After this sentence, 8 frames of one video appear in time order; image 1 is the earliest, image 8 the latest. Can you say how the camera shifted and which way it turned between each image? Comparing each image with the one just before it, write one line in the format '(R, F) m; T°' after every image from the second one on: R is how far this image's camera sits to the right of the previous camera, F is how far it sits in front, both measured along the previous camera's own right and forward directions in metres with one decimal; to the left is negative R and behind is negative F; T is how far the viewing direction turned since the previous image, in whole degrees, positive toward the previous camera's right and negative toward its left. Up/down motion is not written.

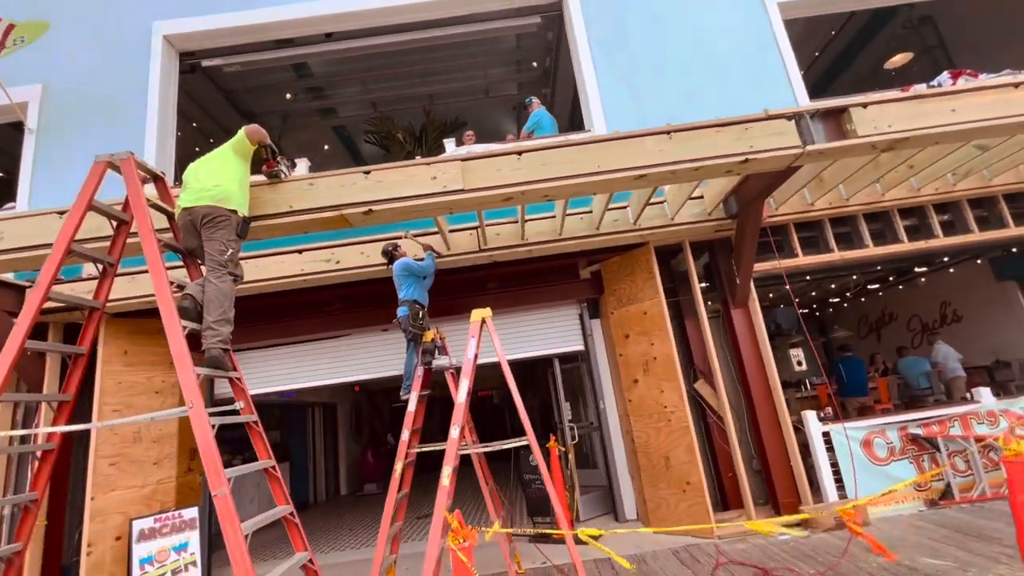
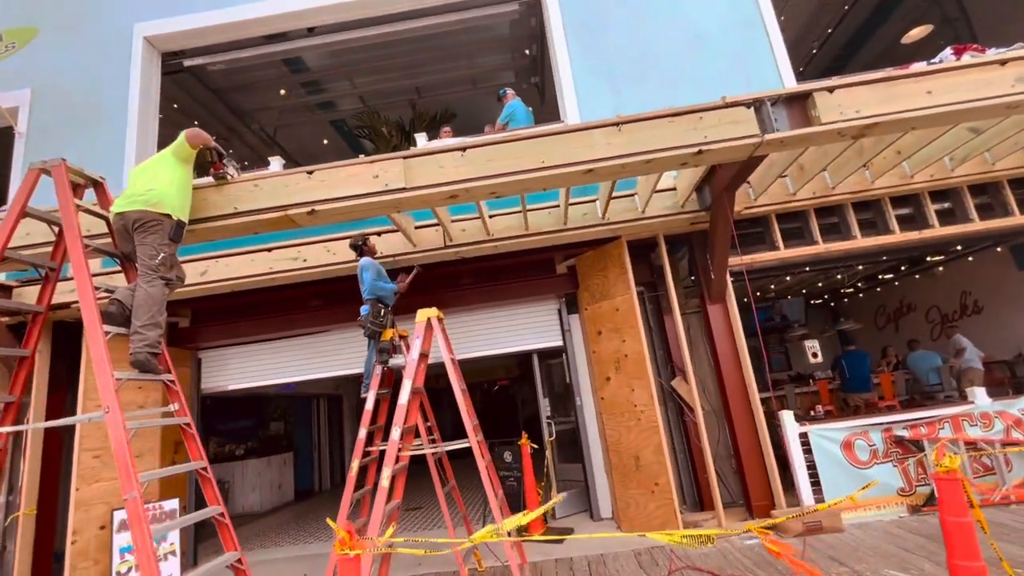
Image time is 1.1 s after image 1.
(+0.6, +0.1) m; -3°
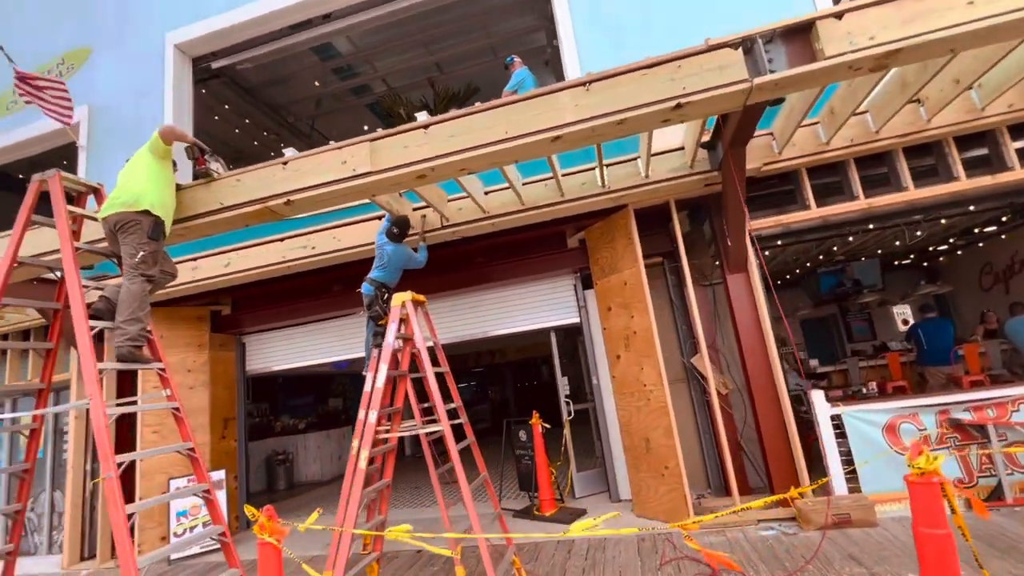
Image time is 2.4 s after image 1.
(+0.7, +0.2) m; -9°
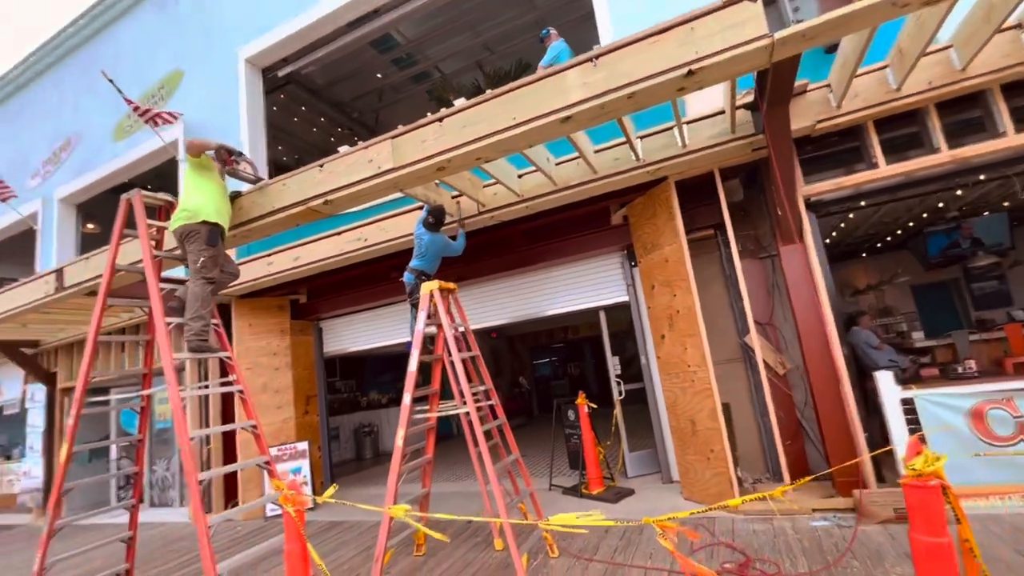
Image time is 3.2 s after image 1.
(+0.5, 0.0) m; -10°
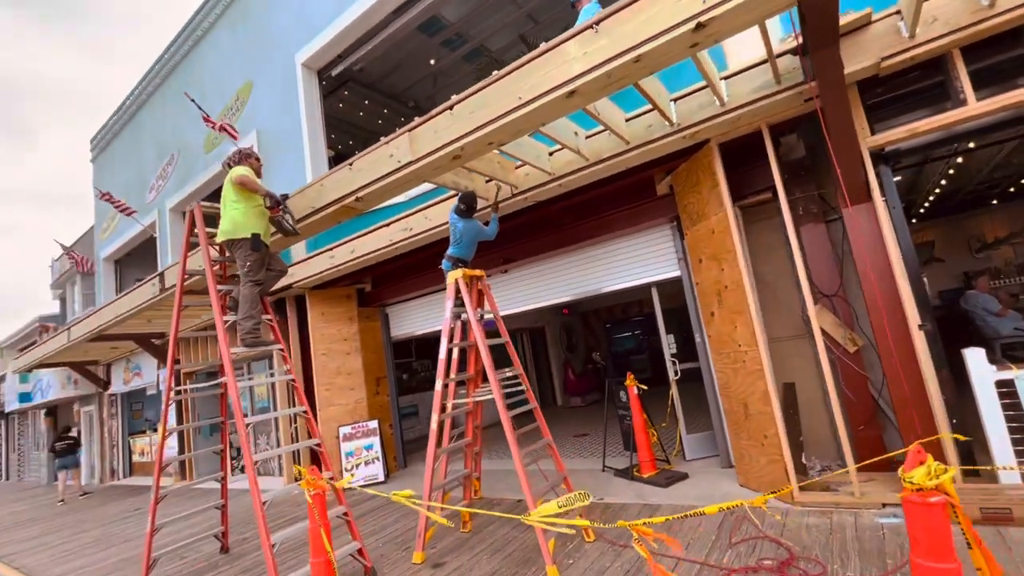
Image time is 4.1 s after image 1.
(+0.5, +0.1) m; -10°
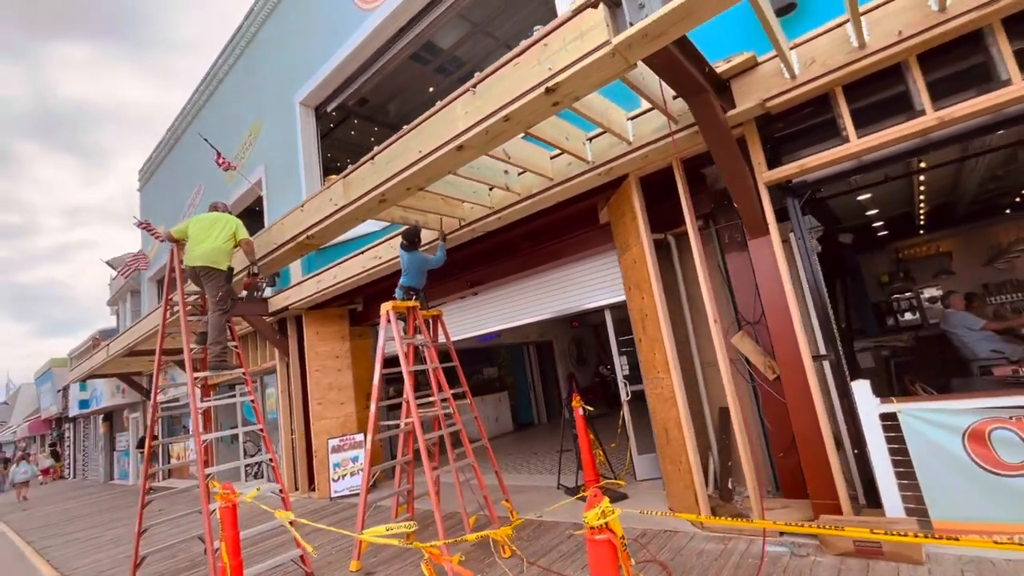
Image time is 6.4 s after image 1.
(+1.0, -0.2) m; -5°
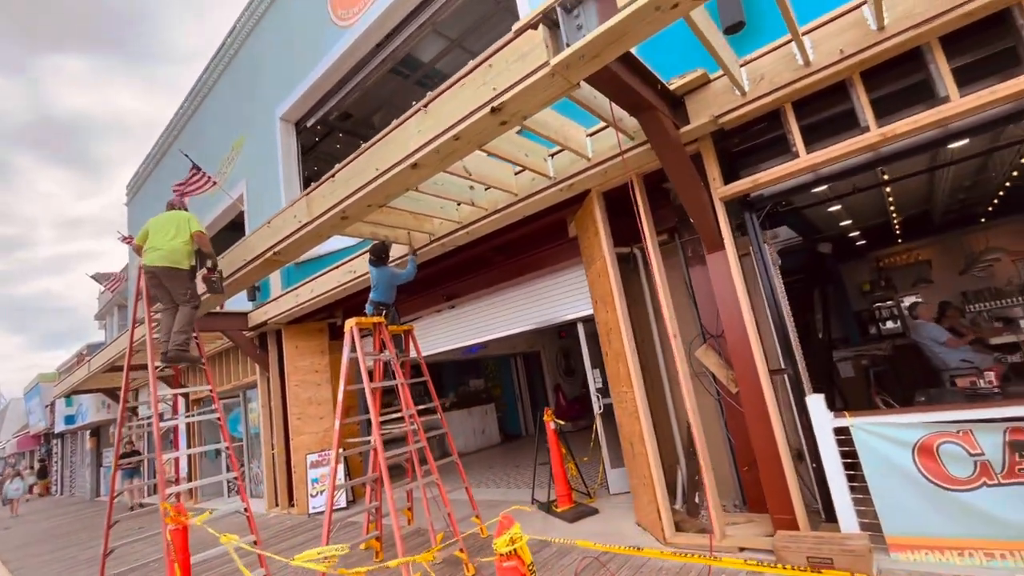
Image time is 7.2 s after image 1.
(+0.3, 0.0) m; 0°
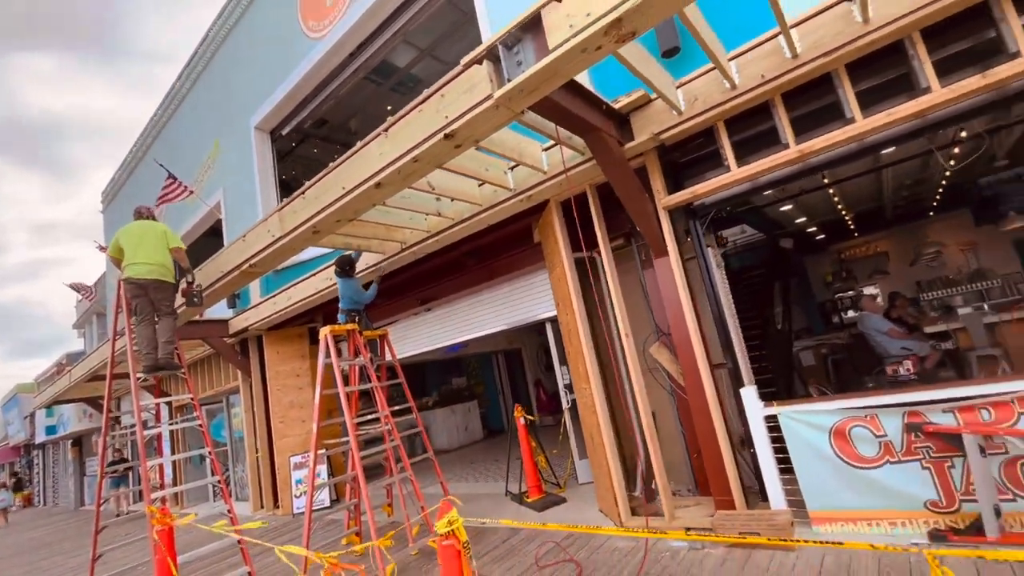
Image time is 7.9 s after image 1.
(+0.2, -0.3) m; +2°
